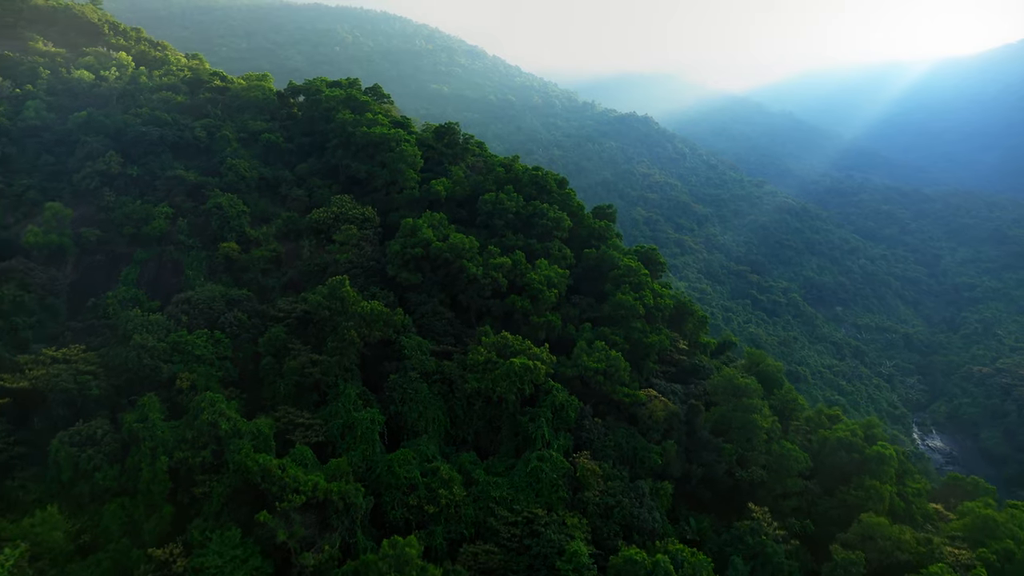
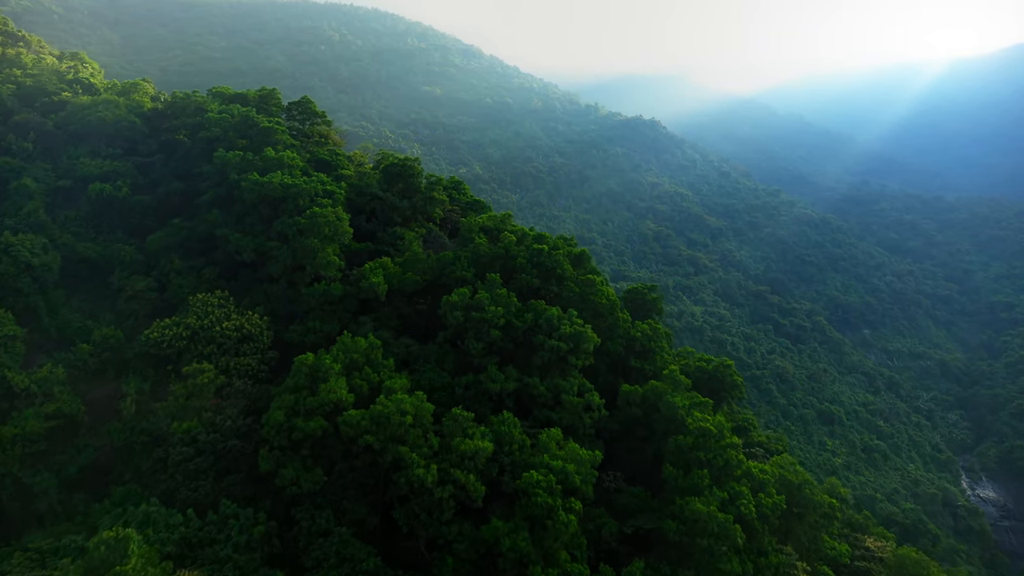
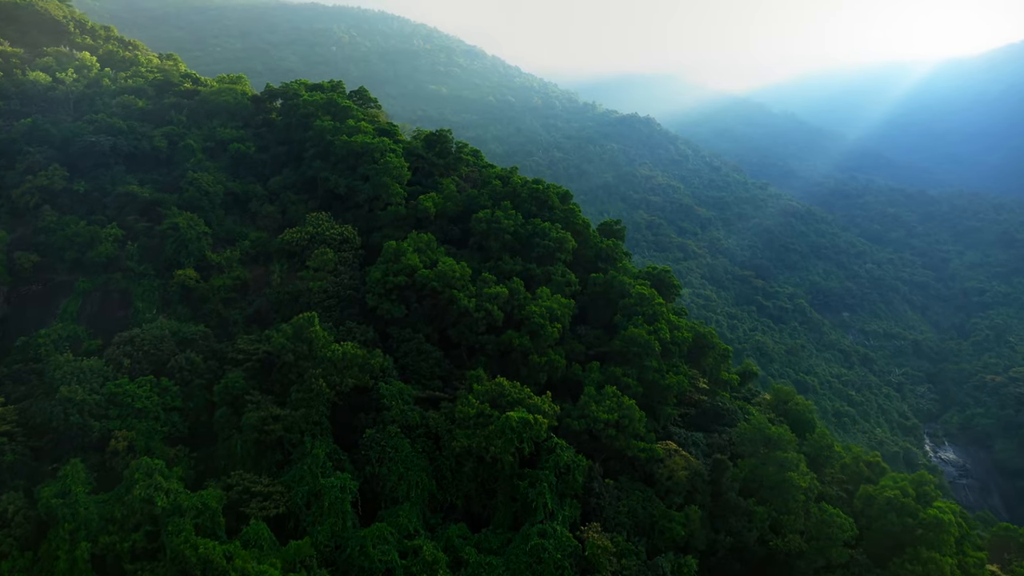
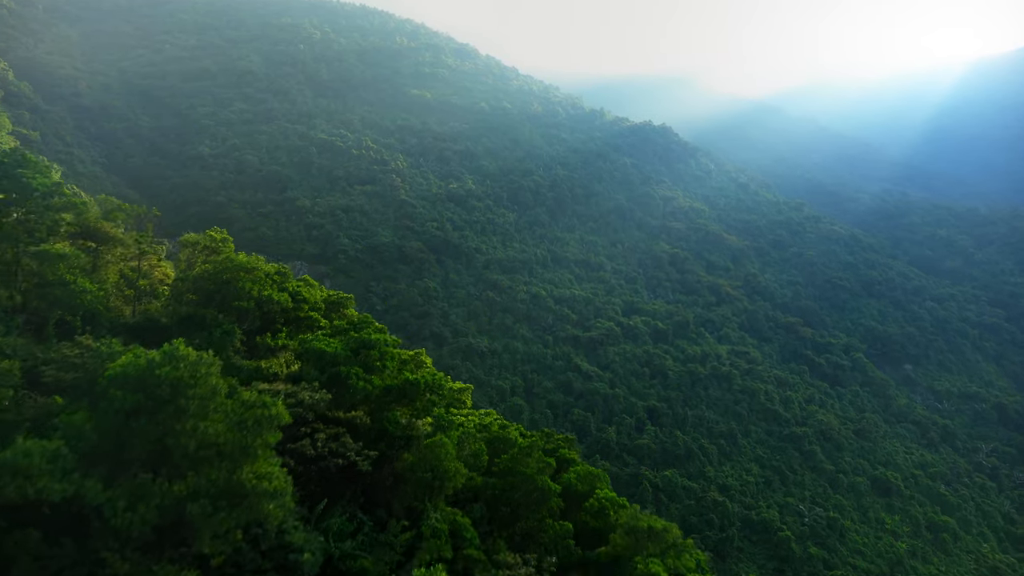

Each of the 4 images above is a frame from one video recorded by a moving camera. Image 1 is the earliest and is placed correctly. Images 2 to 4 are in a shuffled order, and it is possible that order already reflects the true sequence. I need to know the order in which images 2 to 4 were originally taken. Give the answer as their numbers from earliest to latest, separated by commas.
3, 2, 4
